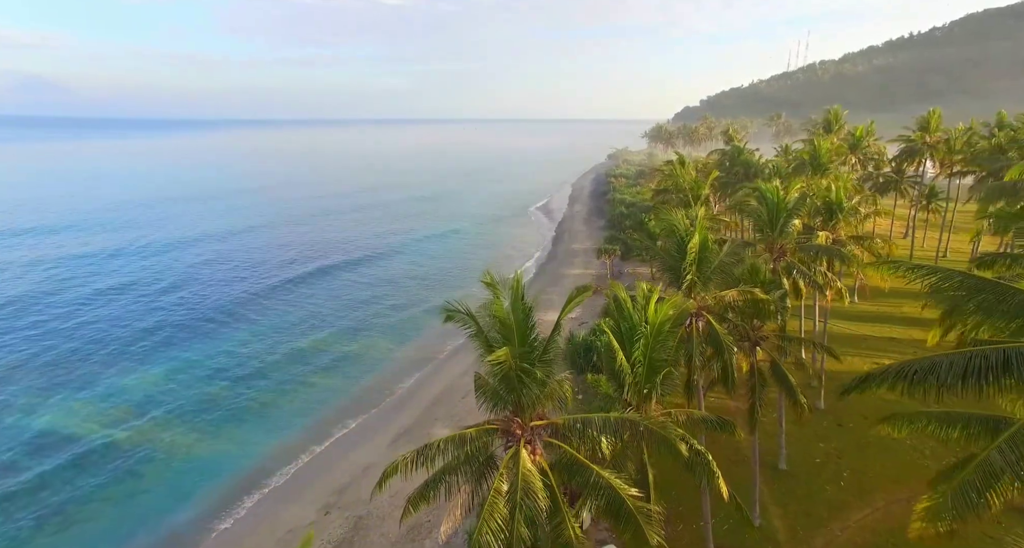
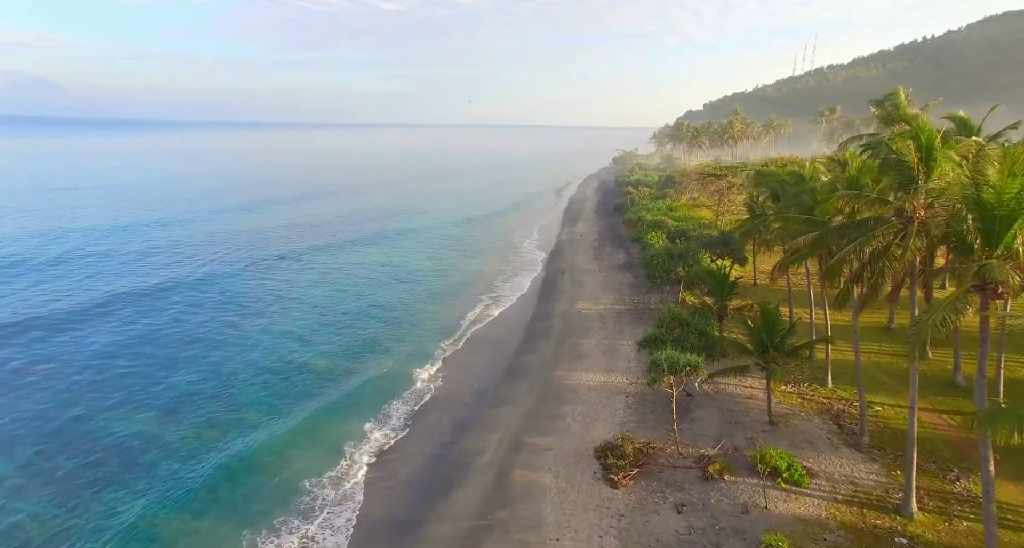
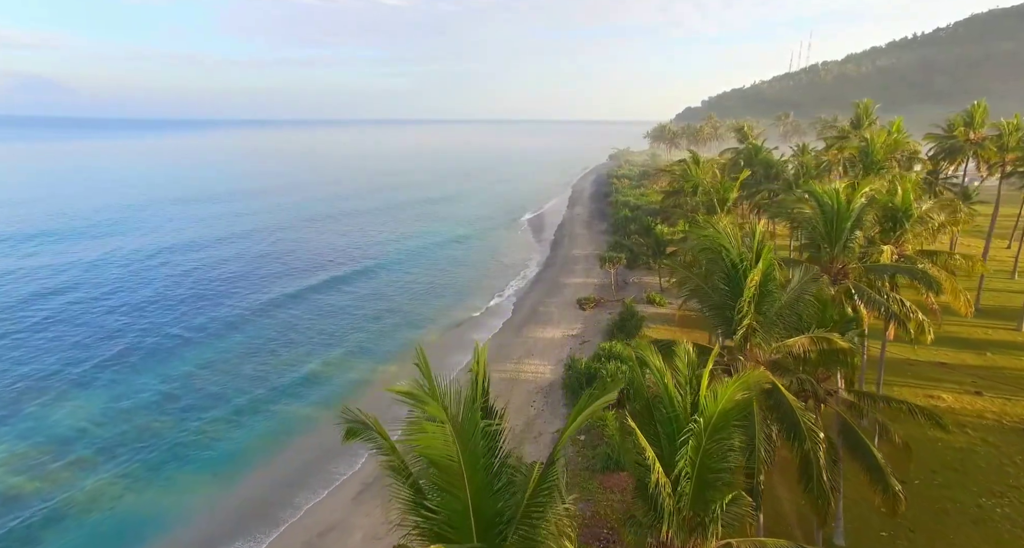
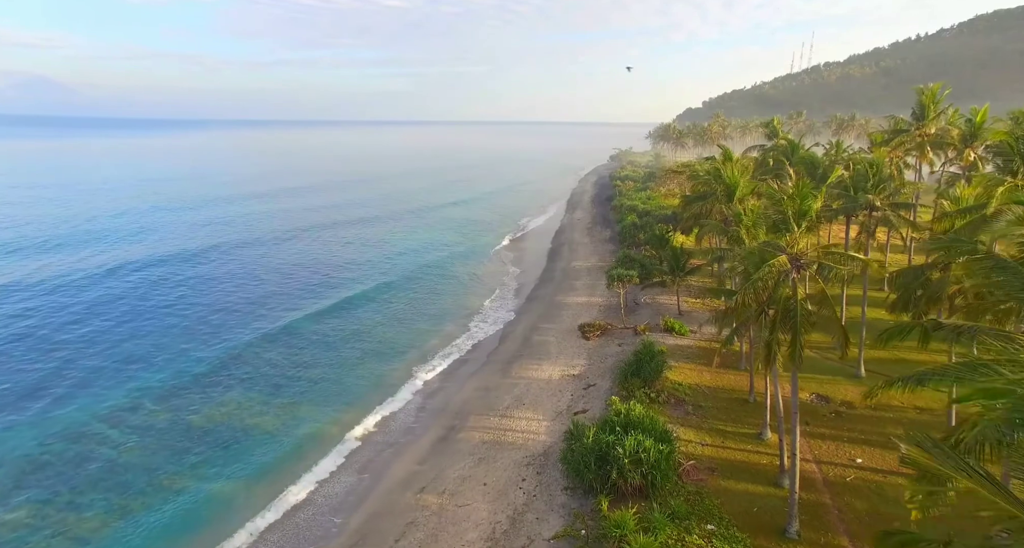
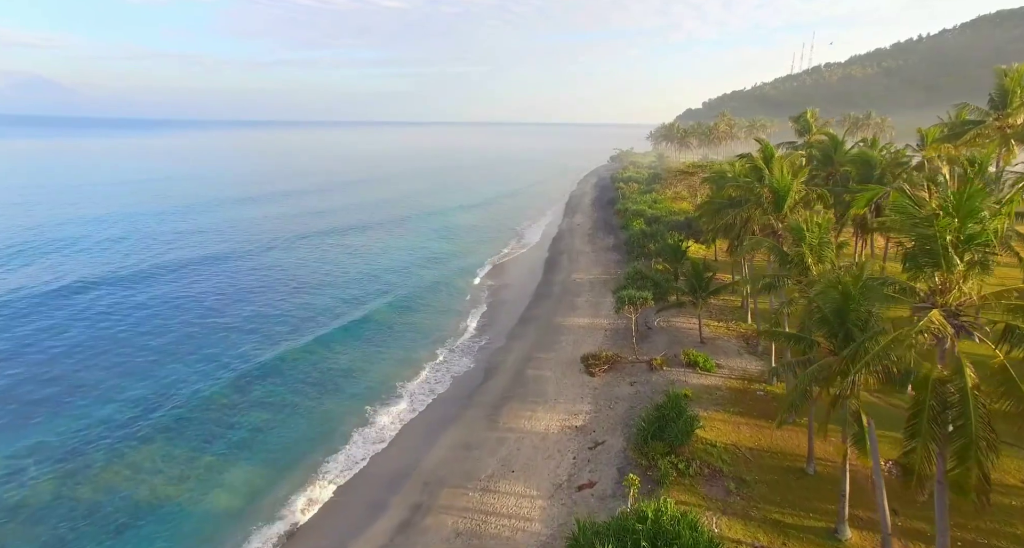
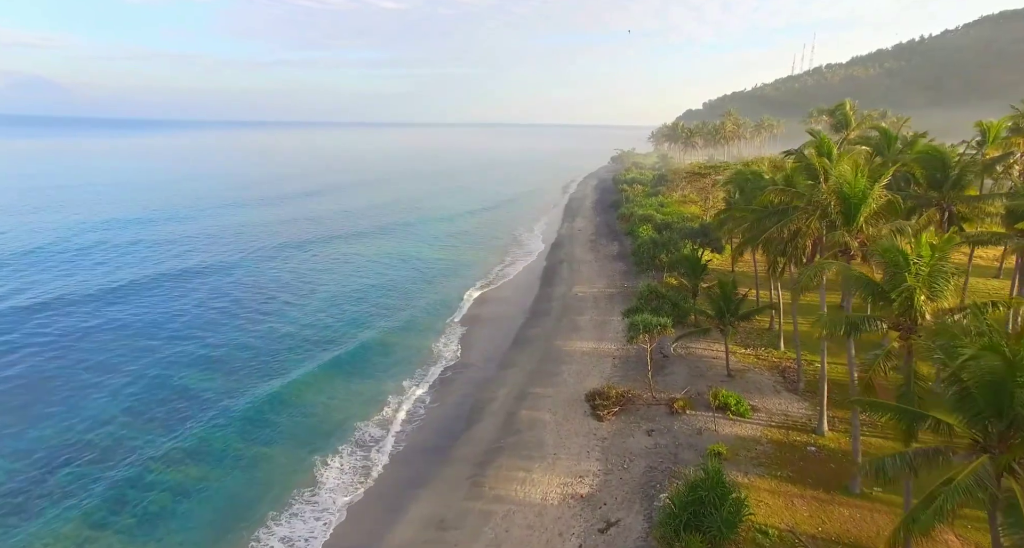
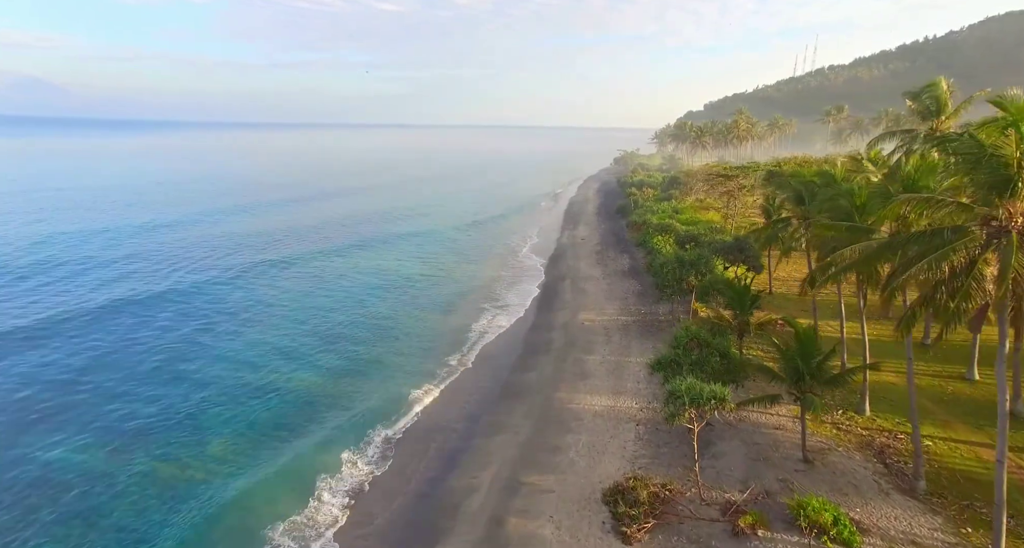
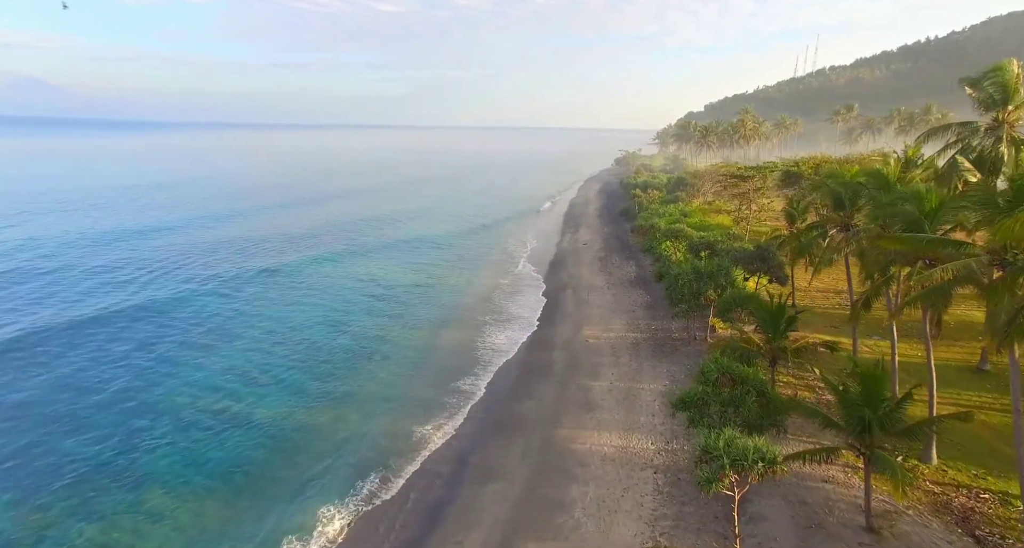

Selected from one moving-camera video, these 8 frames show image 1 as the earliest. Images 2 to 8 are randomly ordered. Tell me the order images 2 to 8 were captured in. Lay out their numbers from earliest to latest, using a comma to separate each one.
3, 4, 5, 6, 2, 7, 8
